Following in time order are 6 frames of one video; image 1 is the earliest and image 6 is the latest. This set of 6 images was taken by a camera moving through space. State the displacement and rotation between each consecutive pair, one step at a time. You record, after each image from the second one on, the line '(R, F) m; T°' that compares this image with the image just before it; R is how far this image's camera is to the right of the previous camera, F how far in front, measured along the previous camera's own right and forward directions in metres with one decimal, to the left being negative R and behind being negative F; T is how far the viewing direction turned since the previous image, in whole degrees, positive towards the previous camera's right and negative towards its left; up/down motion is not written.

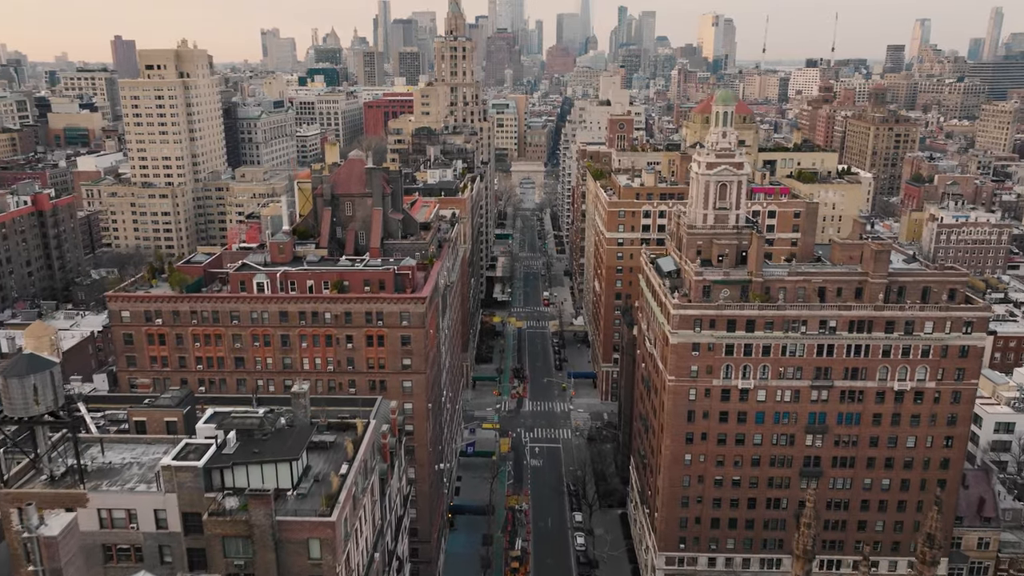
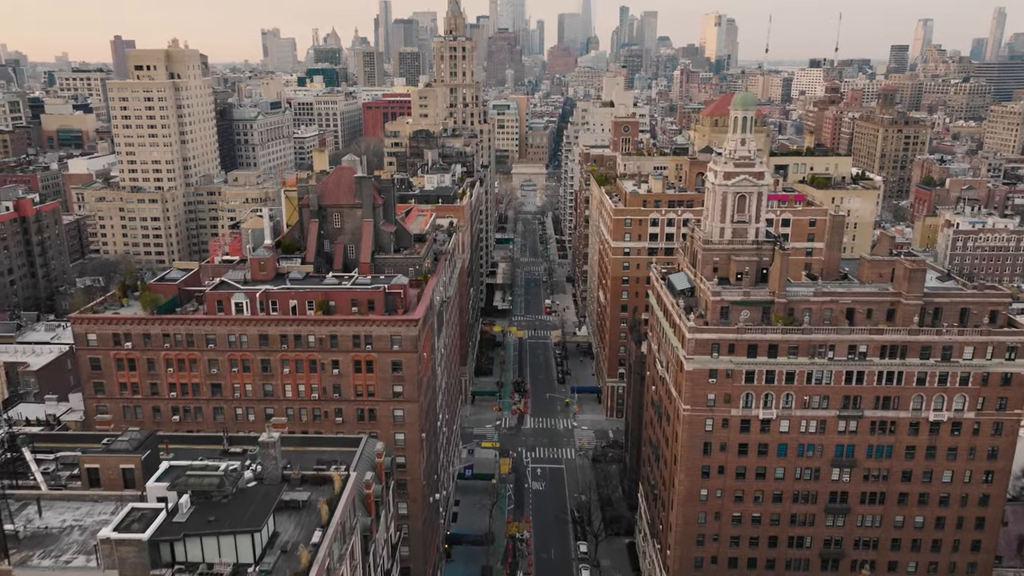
(0.0, +6.3) m; 0°
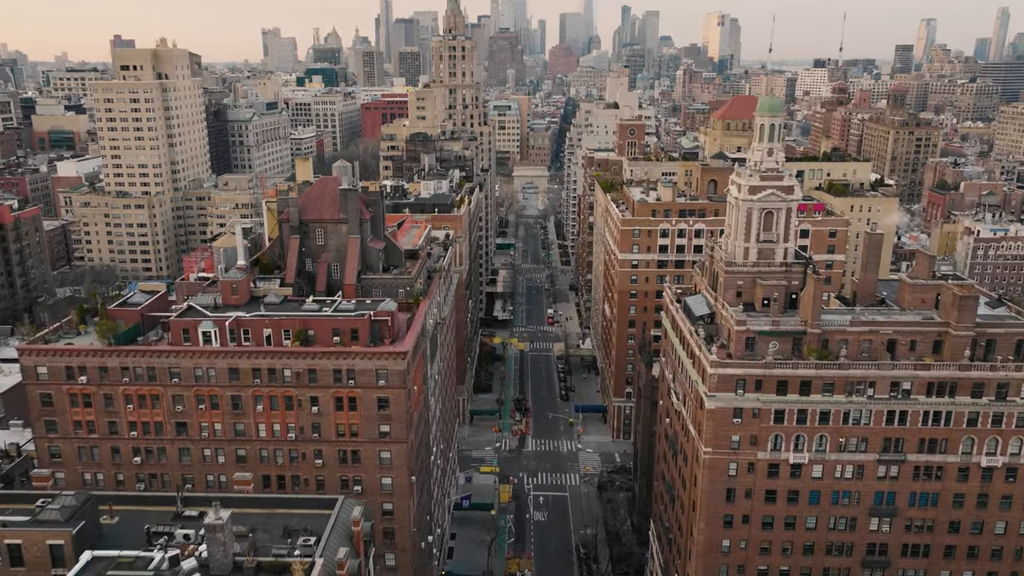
(+0.1, +7.6) m; 0°
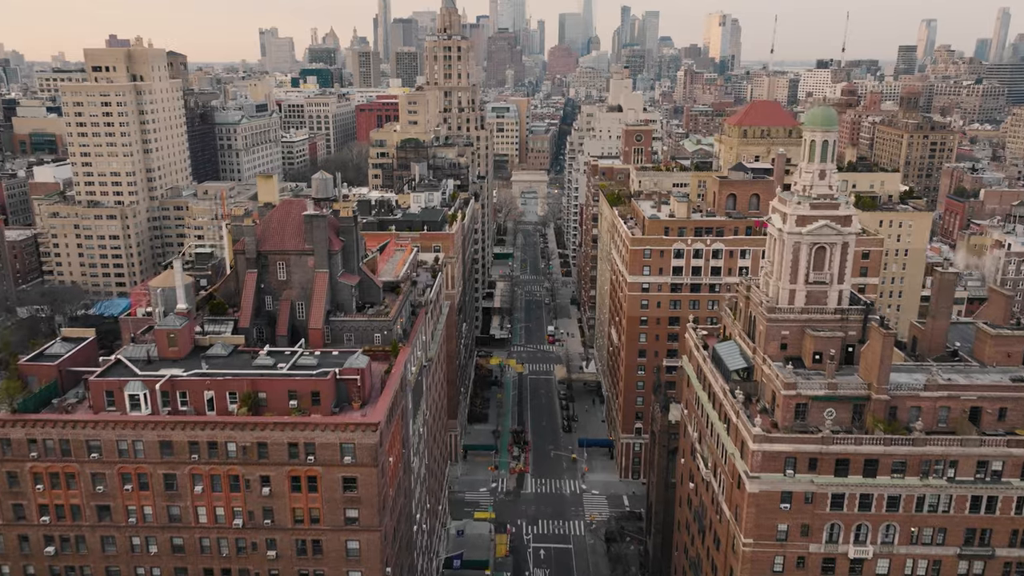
(+0.2, +11.8) m; 0°
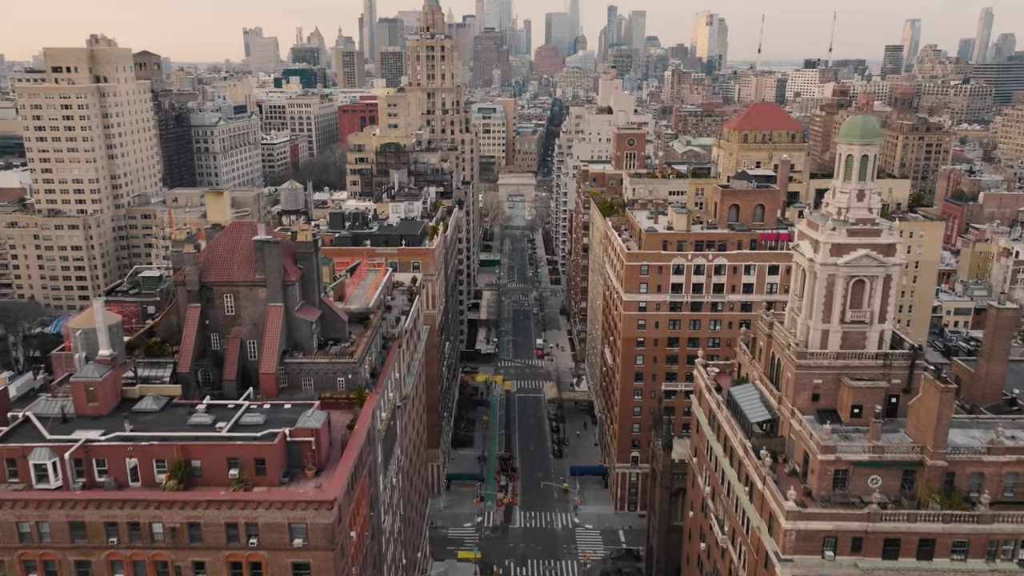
(+0.3, +8.5) m; +1°
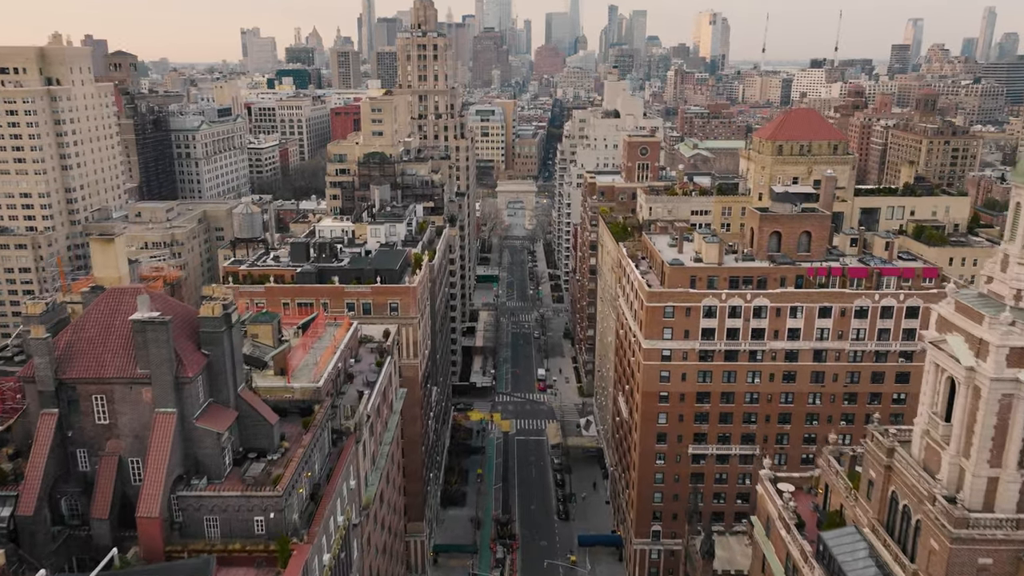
(+0.3, +16.9) m; 0°
